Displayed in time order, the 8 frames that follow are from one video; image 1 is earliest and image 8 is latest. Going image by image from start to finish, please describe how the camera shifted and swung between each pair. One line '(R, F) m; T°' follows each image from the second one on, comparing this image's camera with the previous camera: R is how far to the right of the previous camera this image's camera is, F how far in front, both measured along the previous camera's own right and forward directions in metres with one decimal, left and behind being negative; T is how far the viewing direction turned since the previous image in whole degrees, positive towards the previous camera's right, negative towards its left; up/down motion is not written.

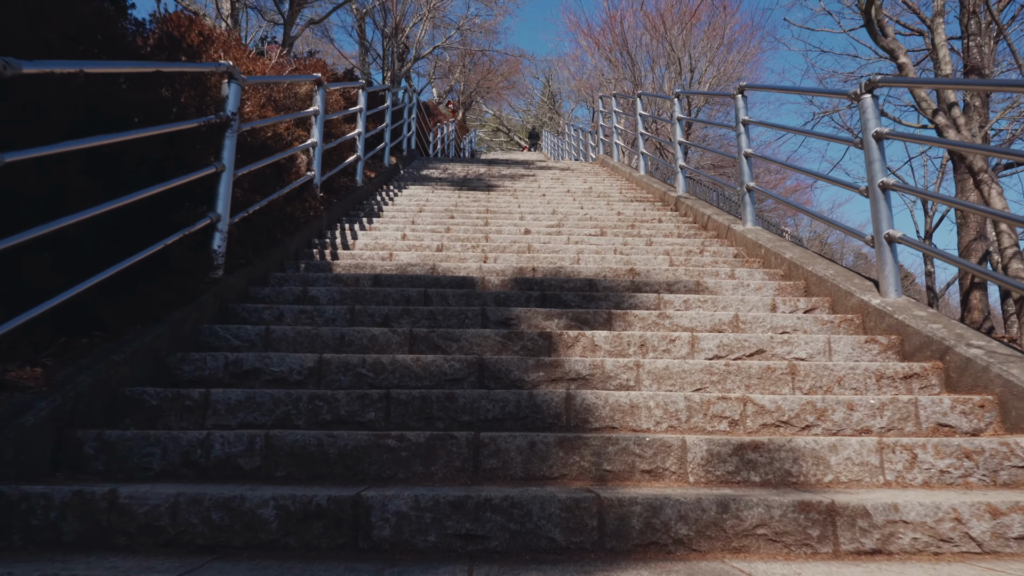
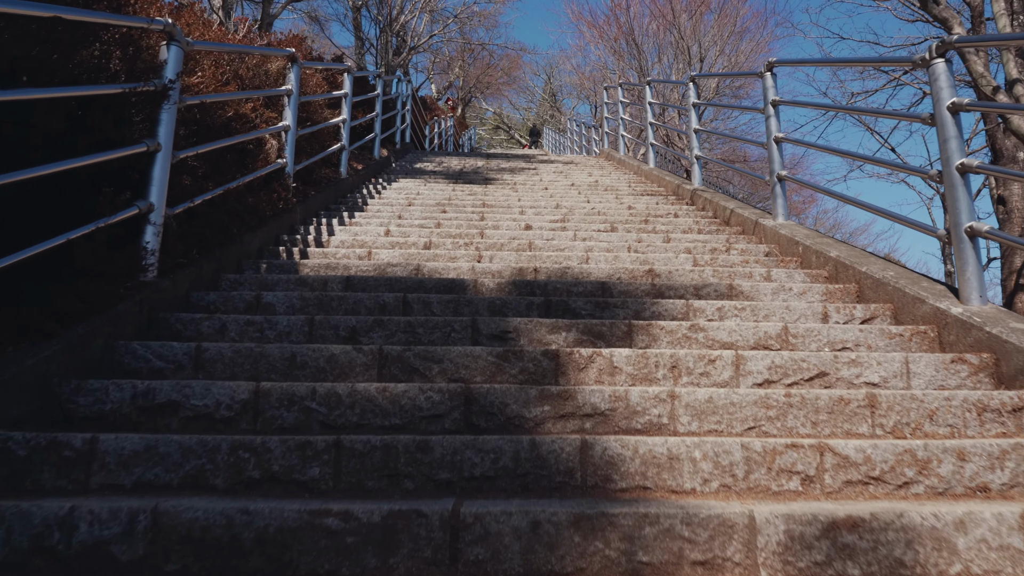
(0.0, +0.6) m; 0°
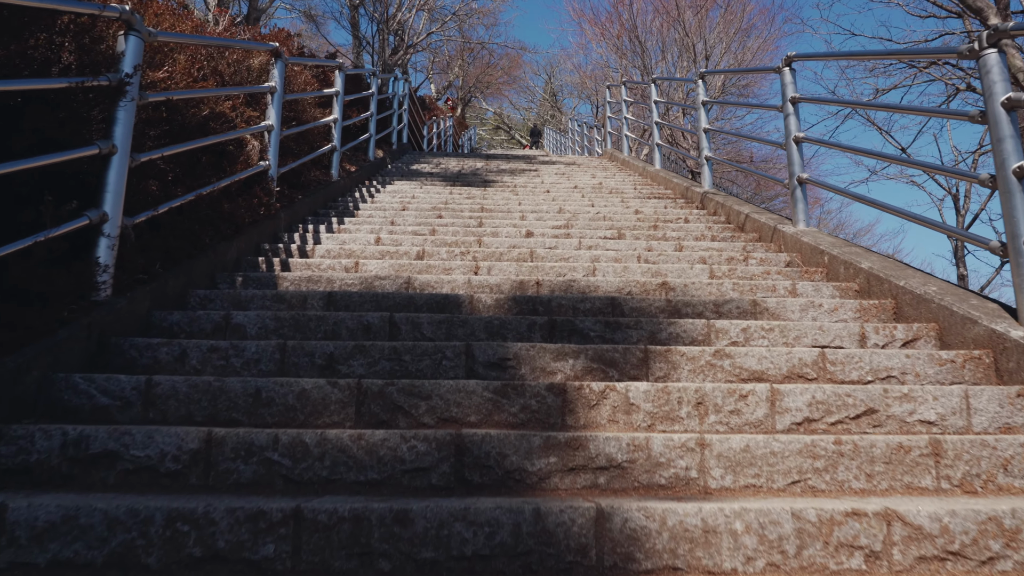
(0.0, +0.3) m; 0°
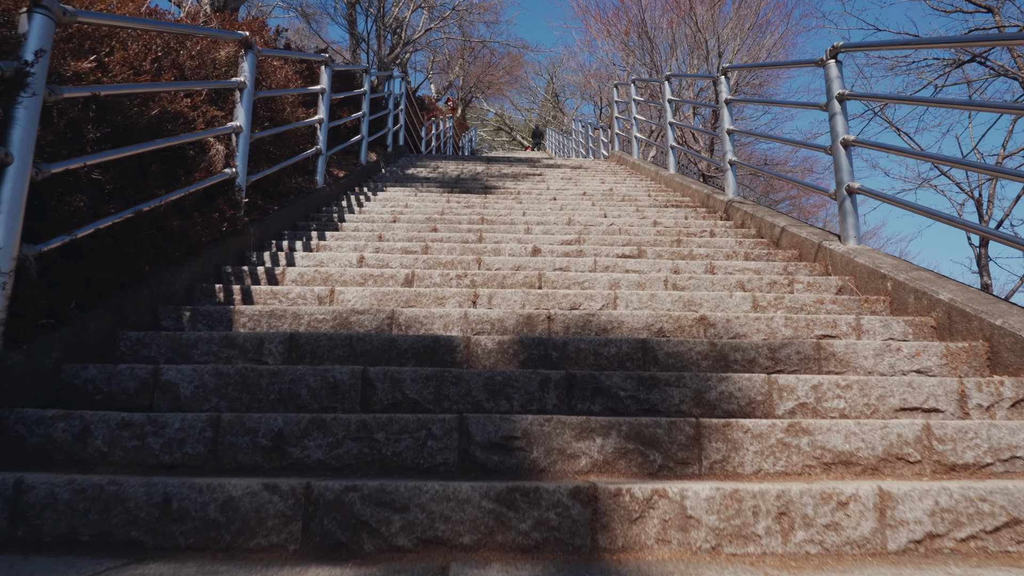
(0.0, +0.5) m; 0°
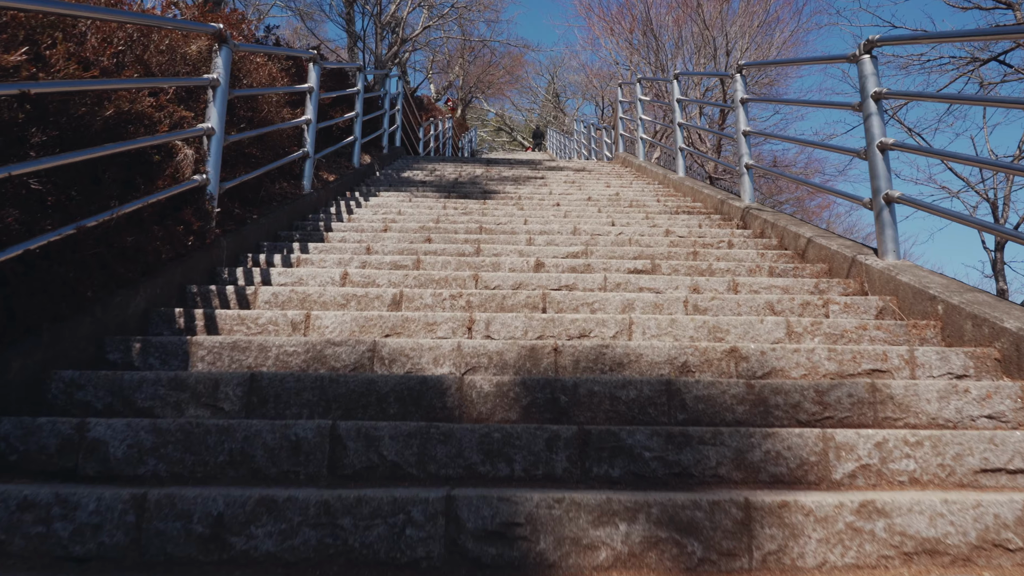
(0.0, +0.3) m; 0°
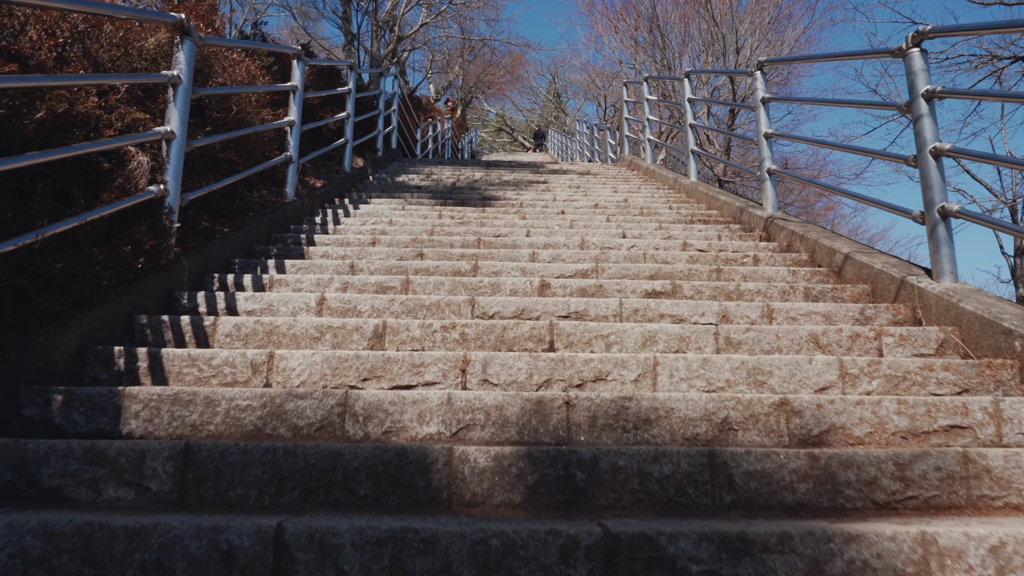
(0.0, +0.4) m; 0°
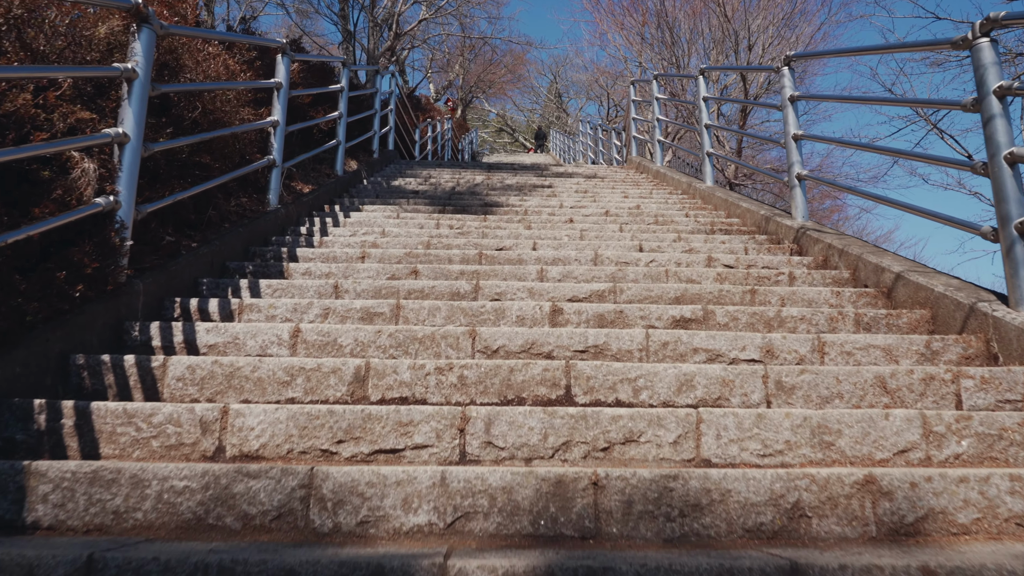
(0.0, +0.4) m; 0°
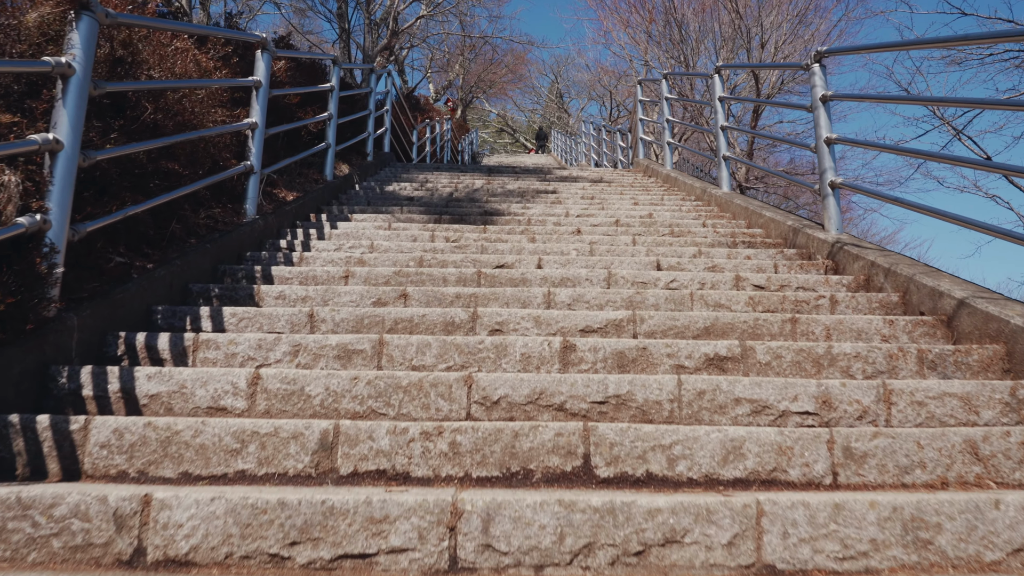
(0.0, +0.4) m; 0°
